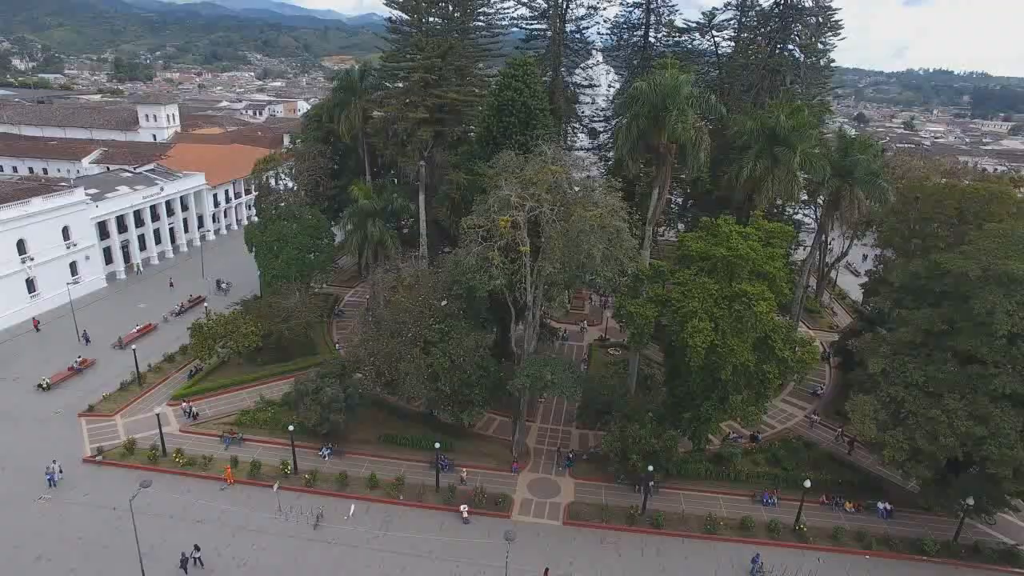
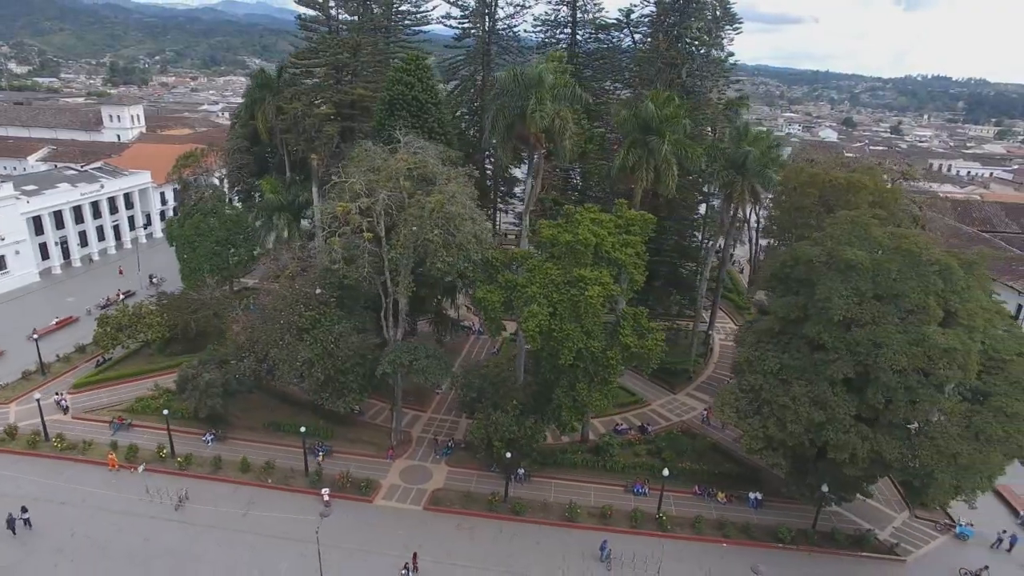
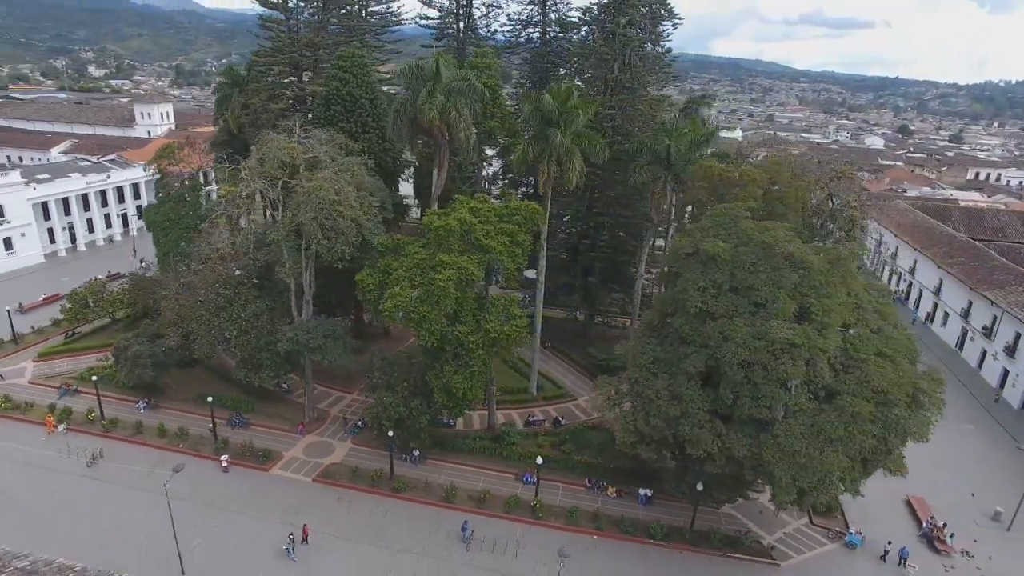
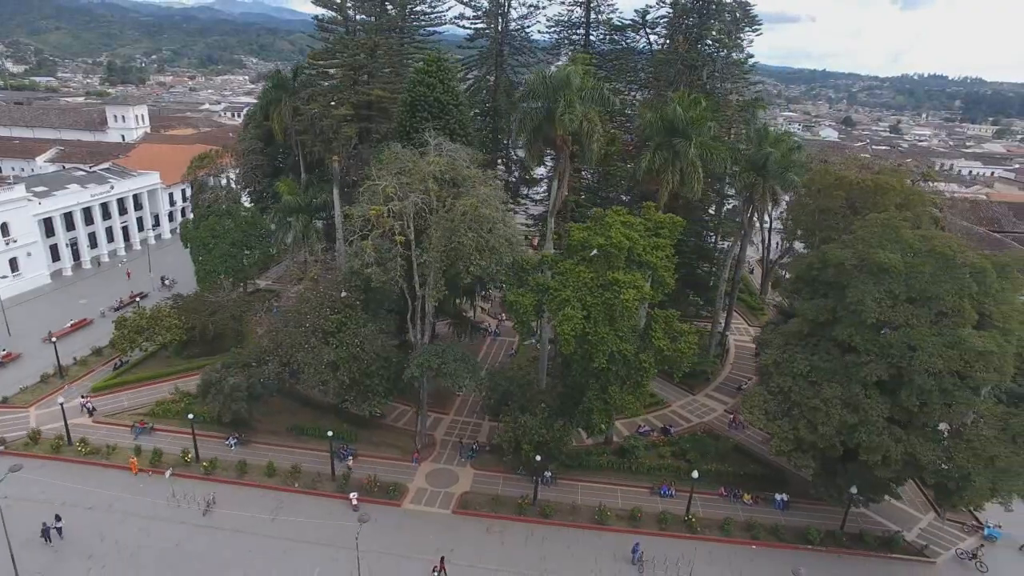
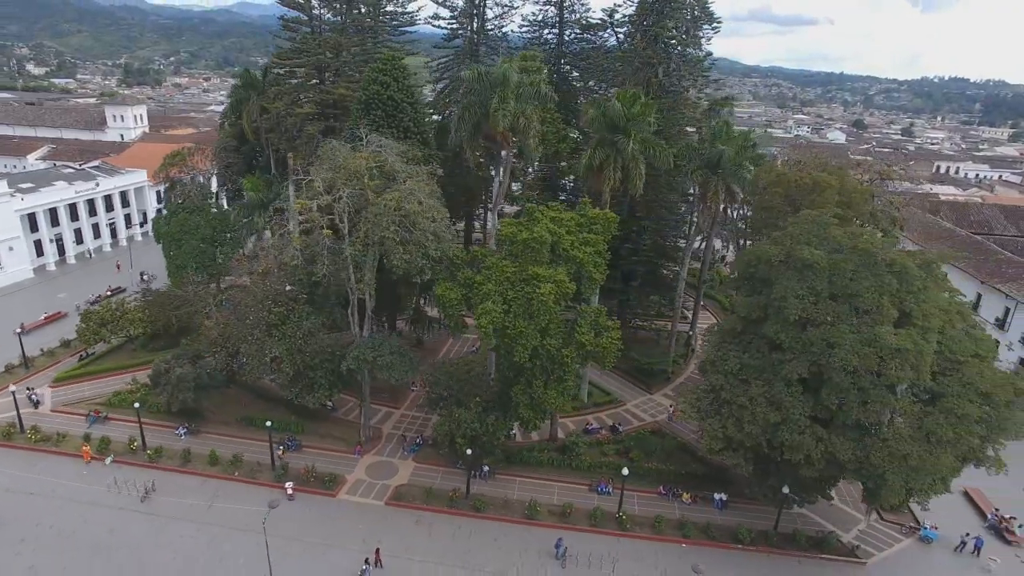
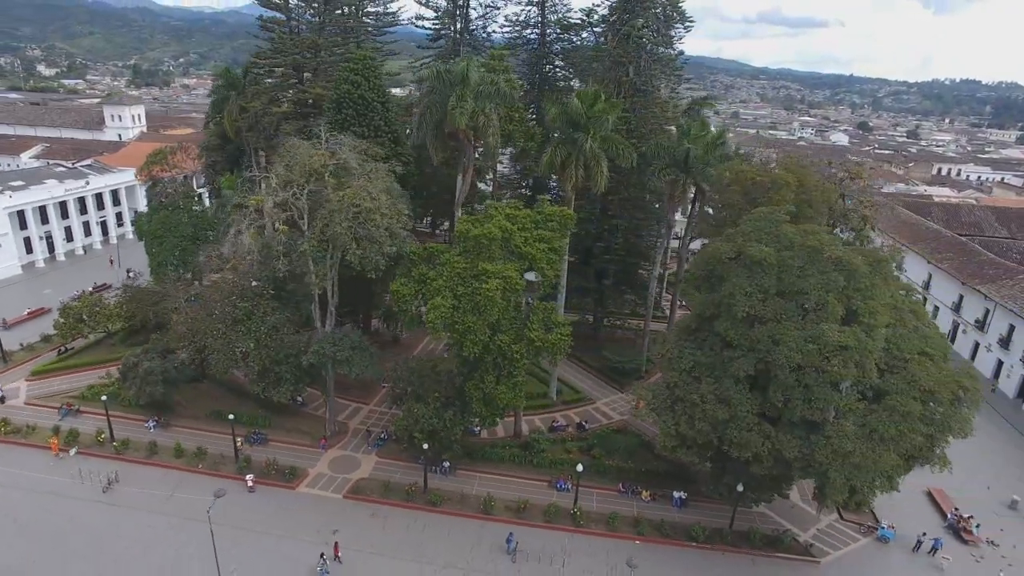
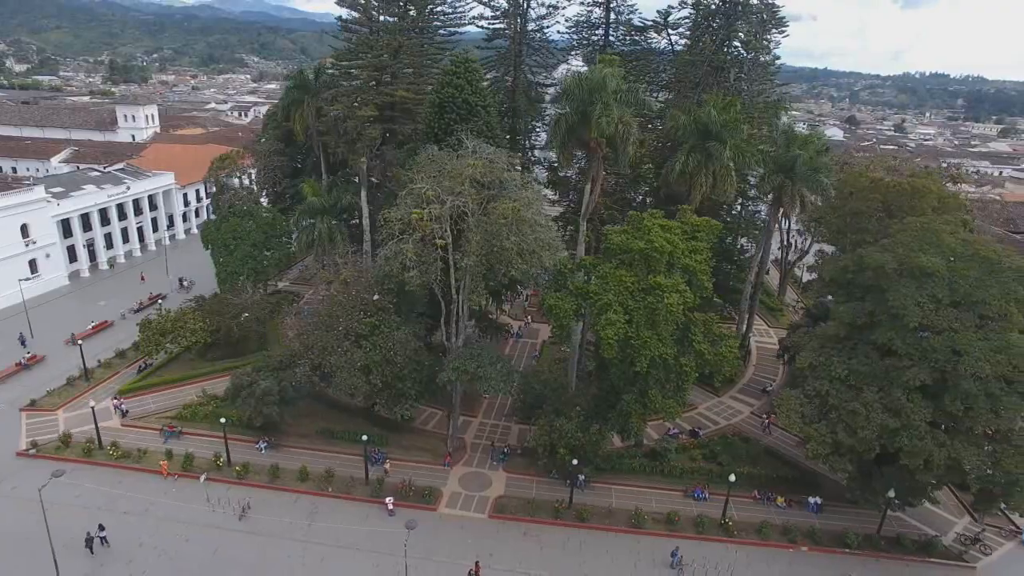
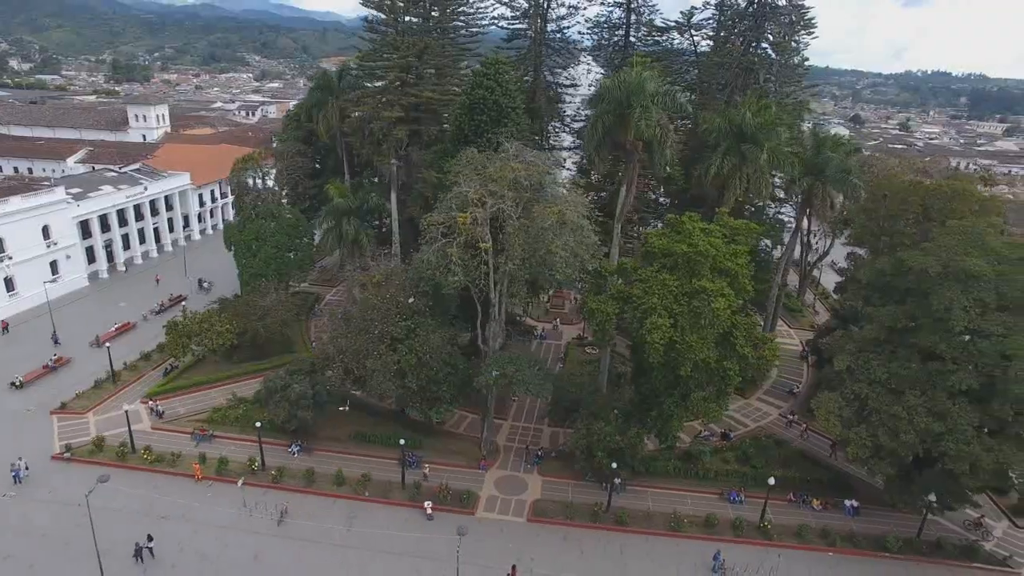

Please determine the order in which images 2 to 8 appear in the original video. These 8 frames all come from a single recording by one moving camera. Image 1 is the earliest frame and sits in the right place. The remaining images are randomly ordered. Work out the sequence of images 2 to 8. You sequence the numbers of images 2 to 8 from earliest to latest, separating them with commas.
8, 7, 4, 2, 5, 6, 3
